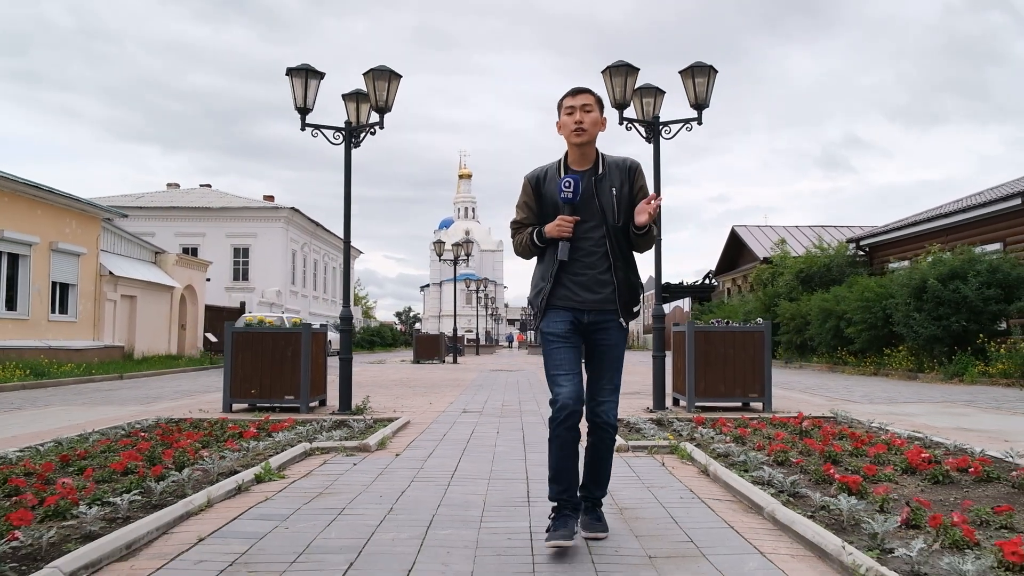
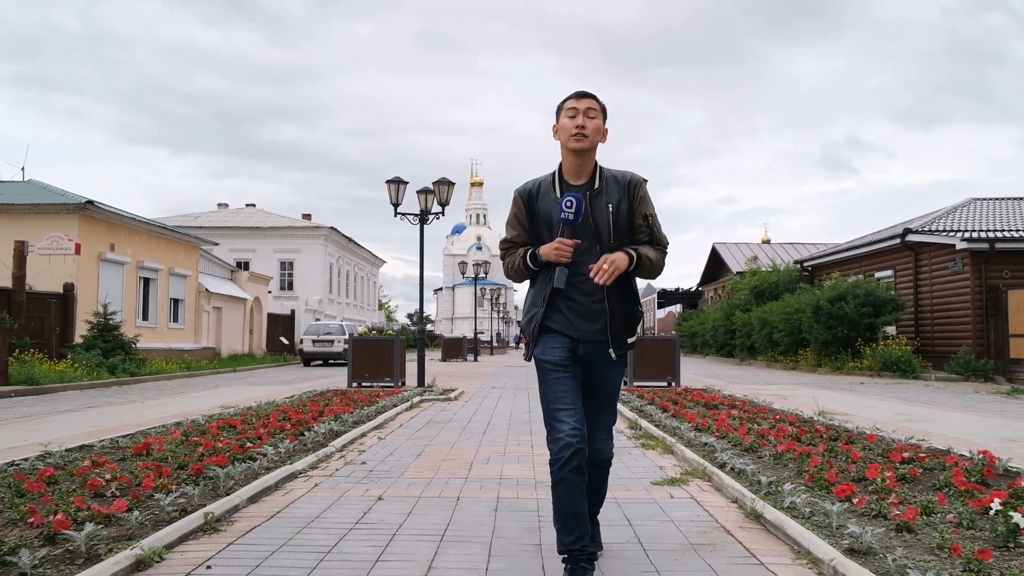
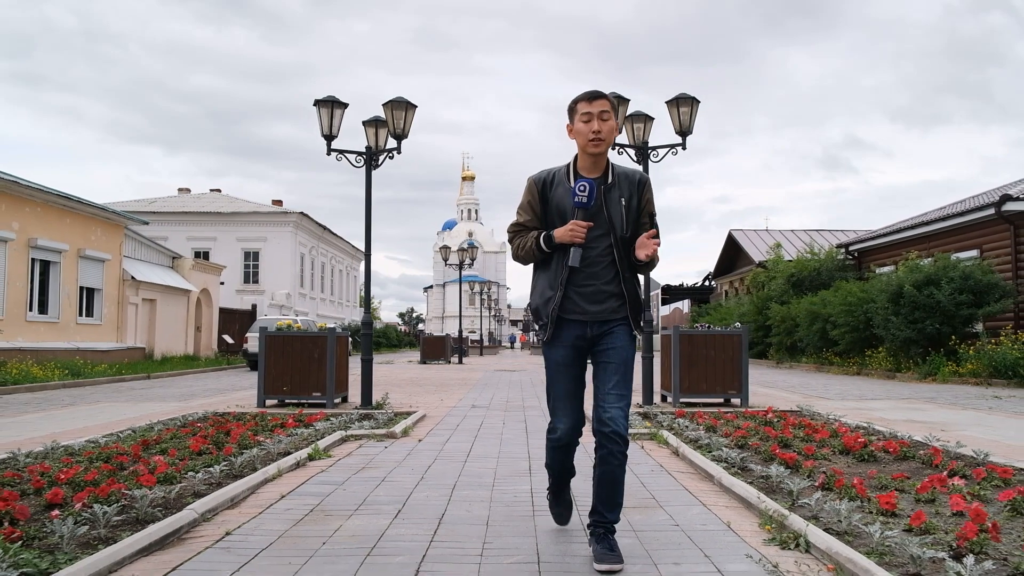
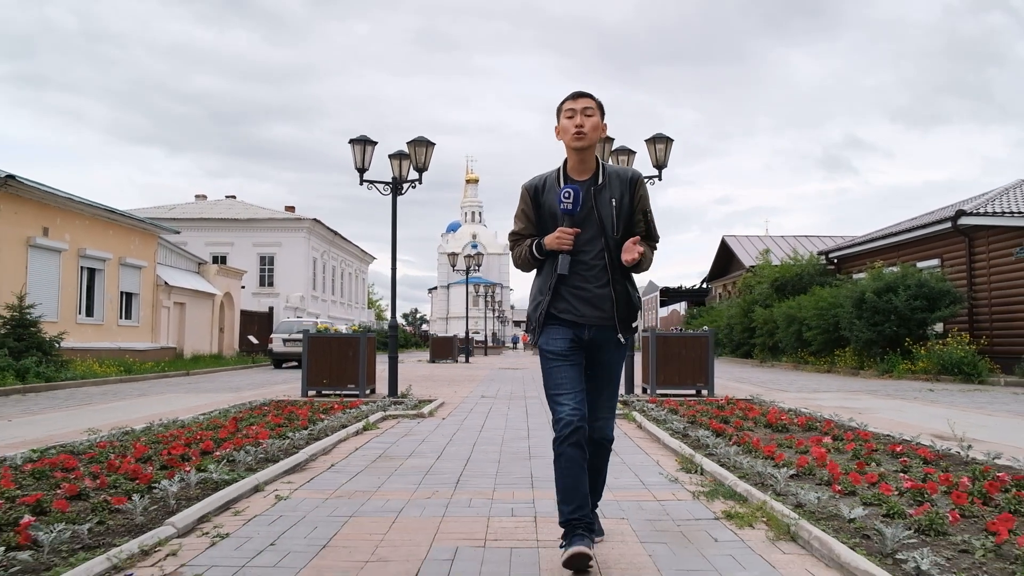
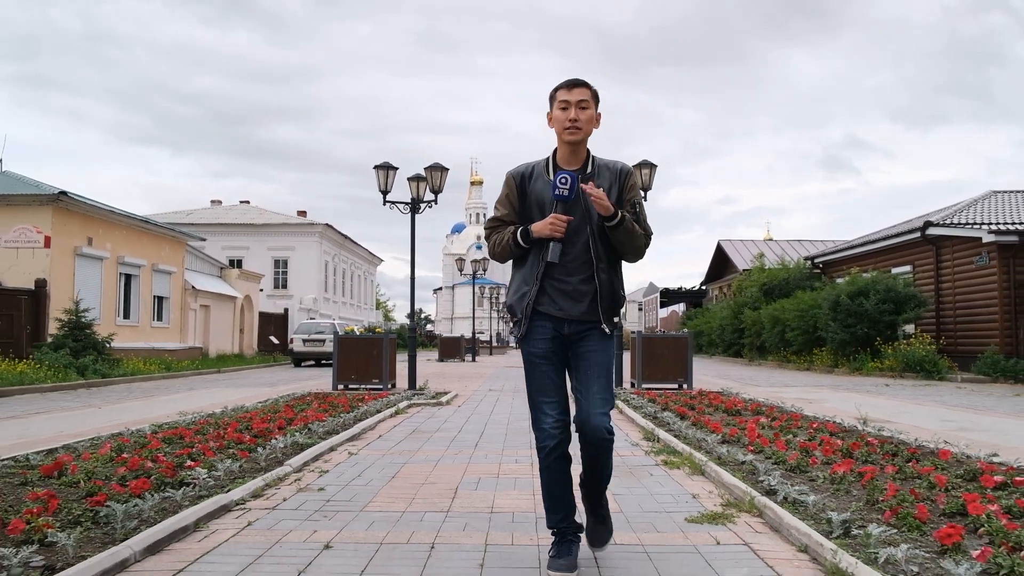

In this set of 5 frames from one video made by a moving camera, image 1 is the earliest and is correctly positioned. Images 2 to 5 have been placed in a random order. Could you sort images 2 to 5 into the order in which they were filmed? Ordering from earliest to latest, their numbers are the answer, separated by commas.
3, 4, 5, 2
